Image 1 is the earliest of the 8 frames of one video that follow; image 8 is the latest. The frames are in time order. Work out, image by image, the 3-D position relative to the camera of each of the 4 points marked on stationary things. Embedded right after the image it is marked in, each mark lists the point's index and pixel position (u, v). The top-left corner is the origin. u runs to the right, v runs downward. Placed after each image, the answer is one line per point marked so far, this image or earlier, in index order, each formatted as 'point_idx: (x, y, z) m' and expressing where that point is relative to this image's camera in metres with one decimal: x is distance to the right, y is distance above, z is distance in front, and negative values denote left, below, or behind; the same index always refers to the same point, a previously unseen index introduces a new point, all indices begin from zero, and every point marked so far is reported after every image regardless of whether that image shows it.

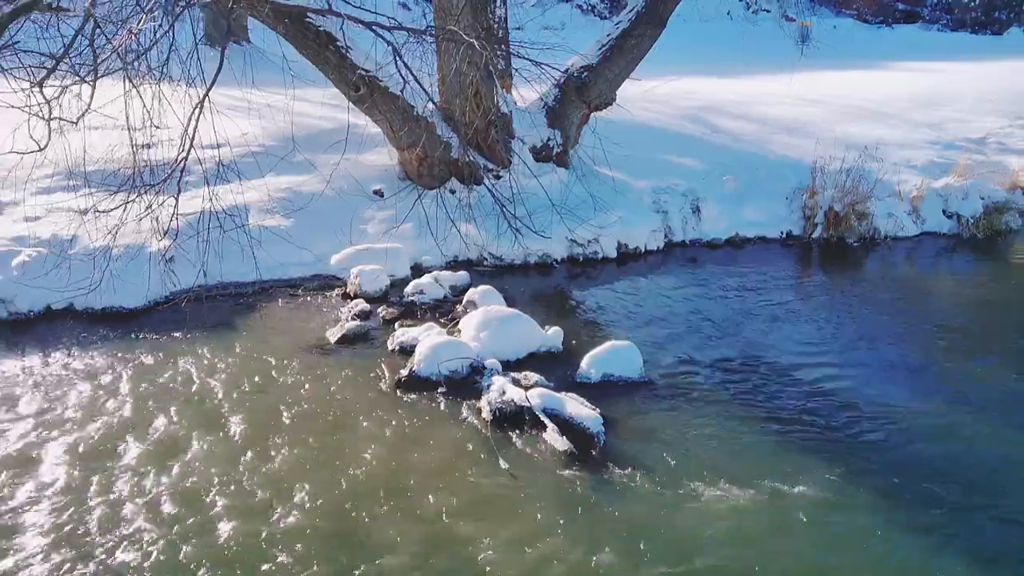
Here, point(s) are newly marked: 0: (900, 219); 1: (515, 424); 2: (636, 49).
0: (+3.9, +0.7, +7.8) m
1: (0.0, -0.7, +4.3) m
2: (+1.2, +2.4, +7.8) m
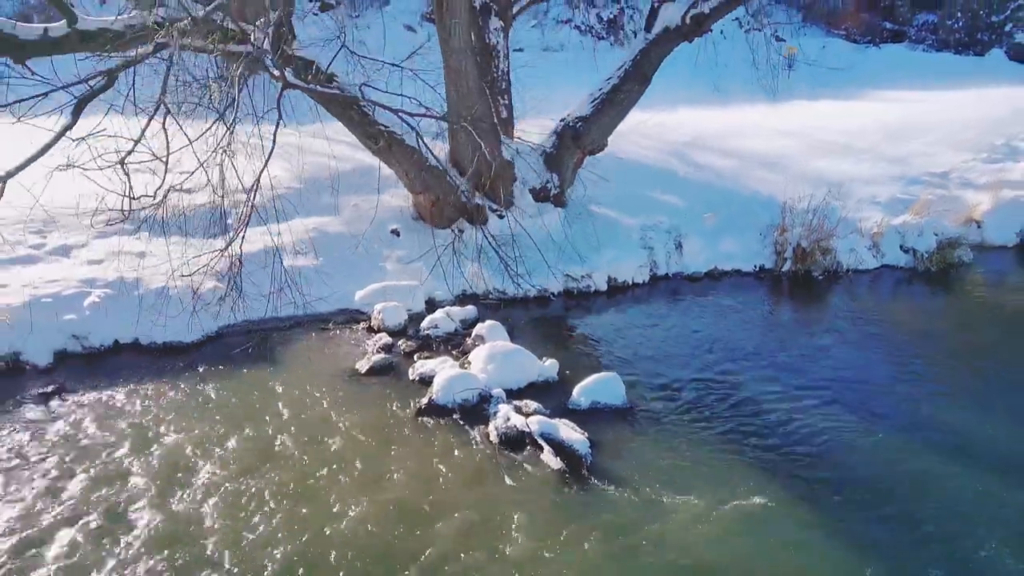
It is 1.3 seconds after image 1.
0: (+3.9, +0.4, +8.6) m
1: (0.0, -1.0, +5.2) m
2: (+1.2, +2.1, +8.7) m
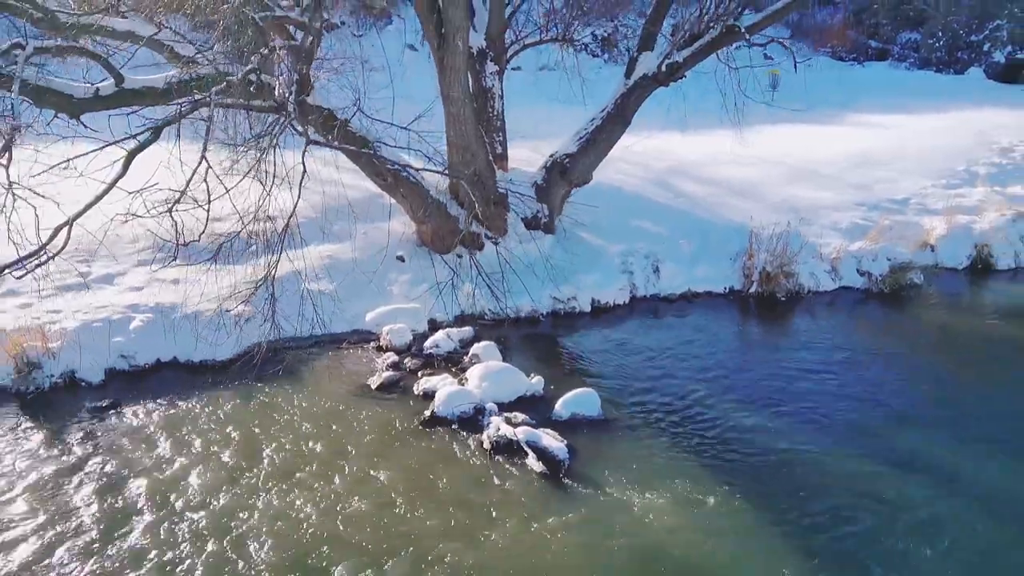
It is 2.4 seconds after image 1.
0: (+3.8, +0.1, +9.5) m
1: (0.0, -1.3, +6.1) m
2: (+1.2, +1.8, +9.6) m
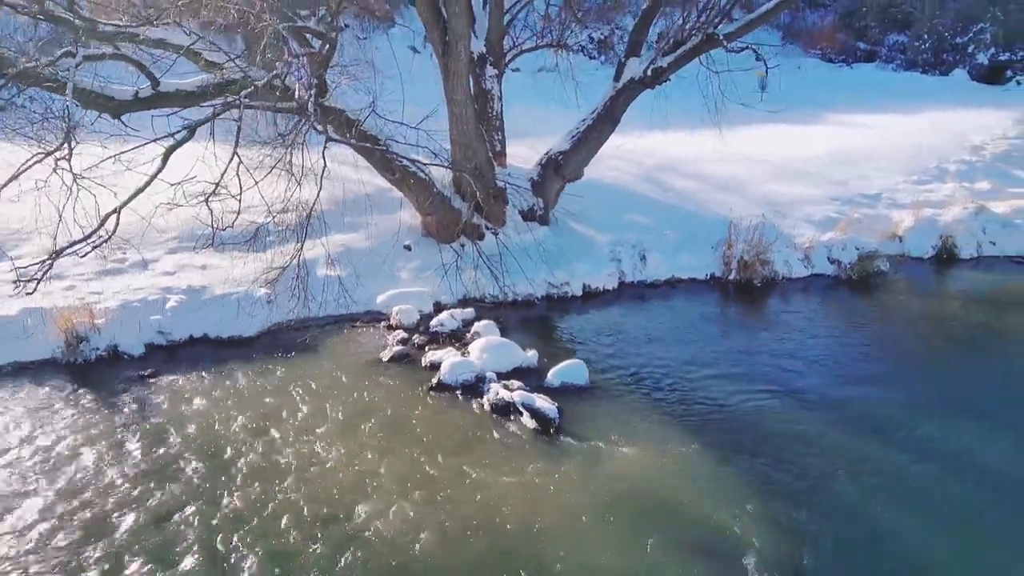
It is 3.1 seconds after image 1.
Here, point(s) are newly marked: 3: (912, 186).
0: (+3.8, +0.3, +10.3) m
1: (-0.1, -1.1, +6.9) m
2: (+1.1, +2.0, +10.4) m
3: (+6.5, +1.6, +12.5) m
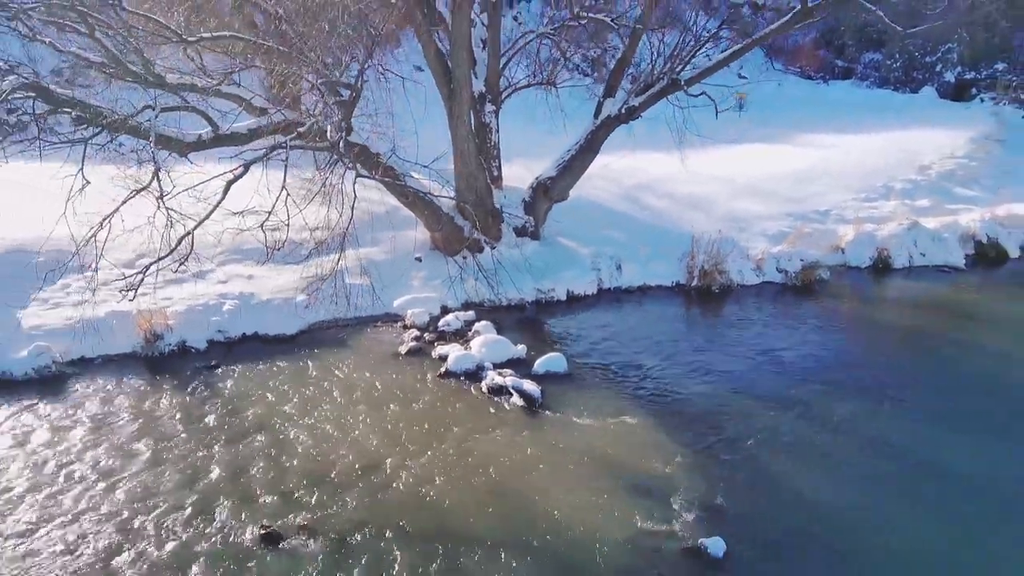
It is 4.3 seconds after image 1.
0: (+3.7, +0.2, +12.1) m
1: (-0.1, -1.2, +8.6) m
2: (+1.1, +1.9, +12.2) m
3: (+6.4, +1.6, +14.3) m
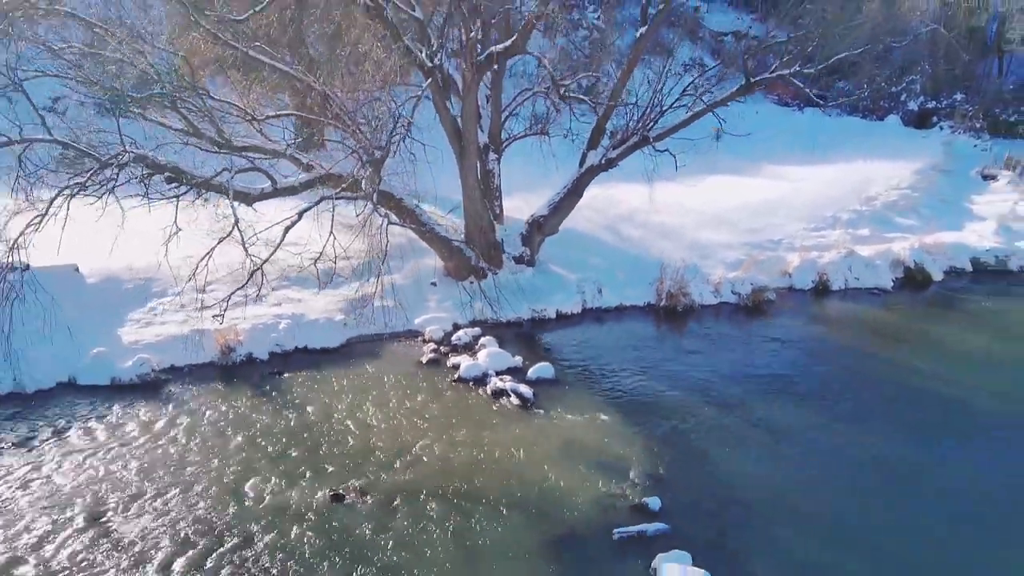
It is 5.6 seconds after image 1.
0: (+3.7, -0.1, +14.5) m
1: (-0.2, -1.5, +11.1) m
2: (+1.1, +1.6, +14.6) m
3: (+6.4, +1.2, +16.7) m
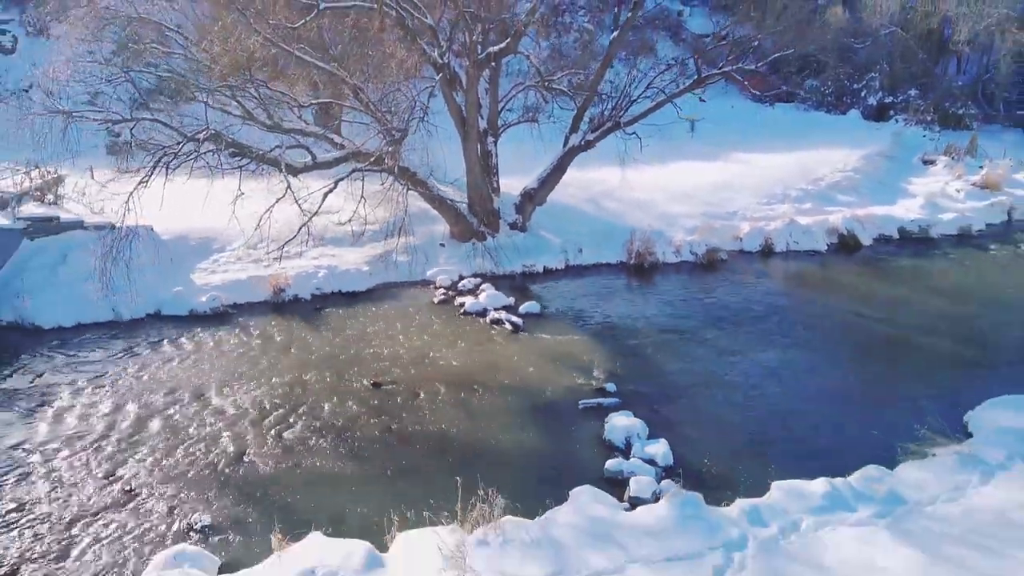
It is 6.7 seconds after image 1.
0: (+3.6, +0.8, +17.5) m
1: (-0.3, -0.7, +14.0) m
2: (+0.9, +2.4, +17.5) m
3: (+6.3, +2.1, +19.6) m
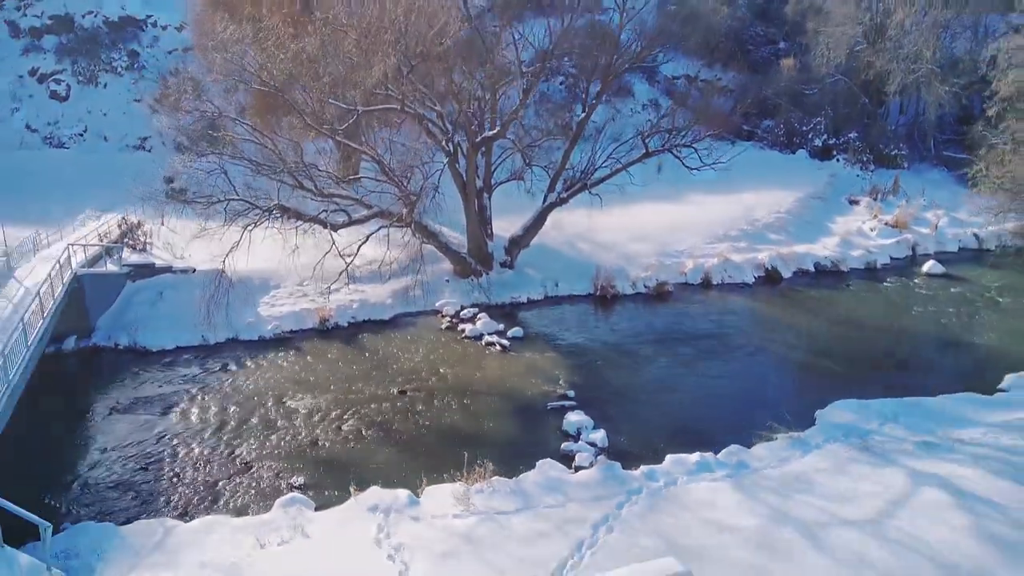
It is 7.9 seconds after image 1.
0: (+3.3, 0.0, +22.1) m
1: (-0.5, -1.4, +18.6) m
2: (+0.7, +1.7, +22.1) m
3: (+6.0, +1.3, +24.3) m
